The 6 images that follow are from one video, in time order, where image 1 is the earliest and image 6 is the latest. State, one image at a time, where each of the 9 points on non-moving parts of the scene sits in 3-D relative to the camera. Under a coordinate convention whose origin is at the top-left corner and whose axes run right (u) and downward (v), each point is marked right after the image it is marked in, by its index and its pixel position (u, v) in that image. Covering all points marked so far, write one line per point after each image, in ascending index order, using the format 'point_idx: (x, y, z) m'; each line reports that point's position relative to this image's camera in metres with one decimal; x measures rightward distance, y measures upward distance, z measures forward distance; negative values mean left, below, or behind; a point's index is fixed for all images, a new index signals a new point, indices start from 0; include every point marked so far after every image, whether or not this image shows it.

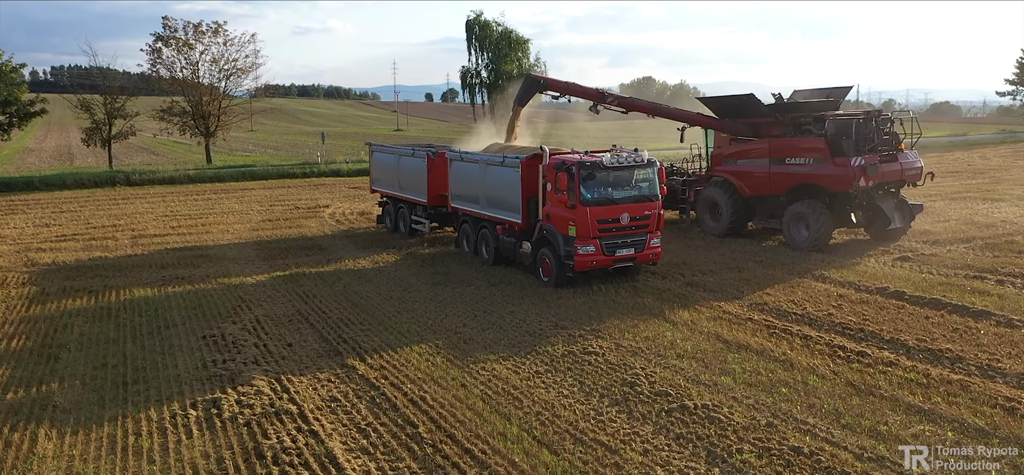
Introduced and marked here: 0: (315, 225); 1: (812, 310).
0: (-3.7, +0.2, +15.0) m
1: (+3.0, -0.7, +8.0) m
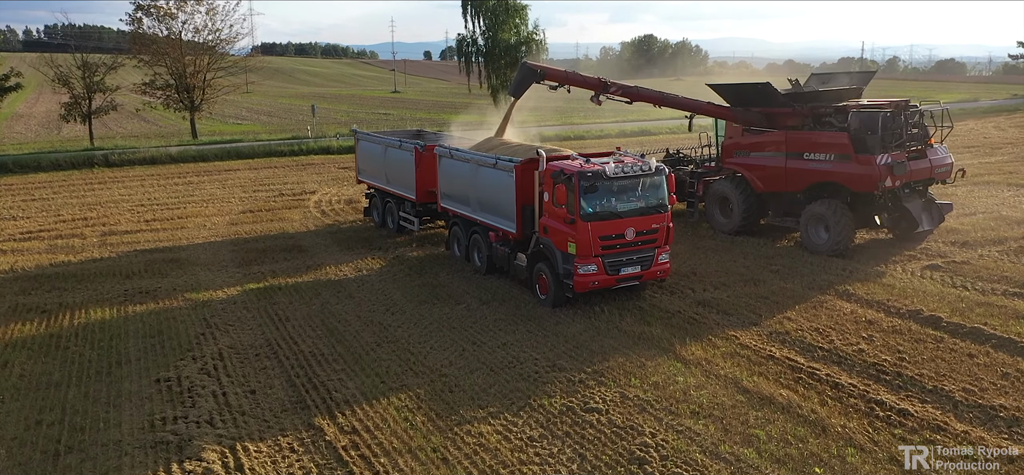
0: (-3.7, +0.3, +14.1) m
1: (+2.9, -0.9, +7.1) m
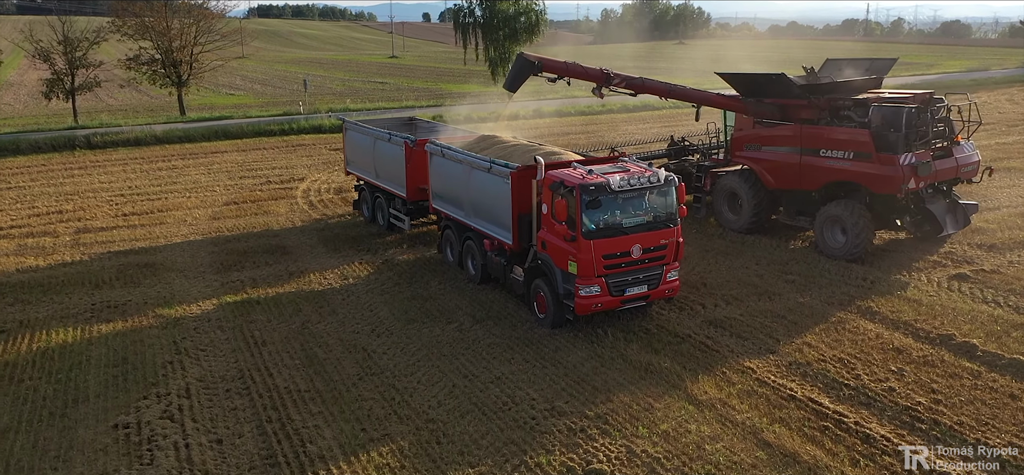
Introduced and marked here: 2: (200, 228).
0: (-3.8, +0.4, +13.4) m
1: (+2.8, -1.1, +6.5) m
2: (-4.8, +0.1, +12.4) m
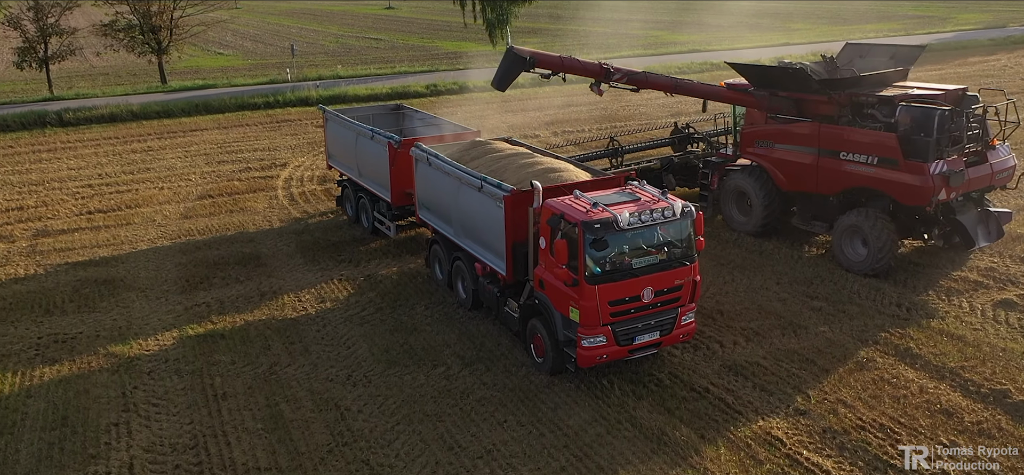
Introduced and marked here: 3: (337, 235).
0: (-3.9, +0.5, +12.4) m
1: (+2.8, -1.5, +5.6) m
2: (-4.8, +0.1, +11.4) m
3: (-2.4, 0.0, +11.0) m
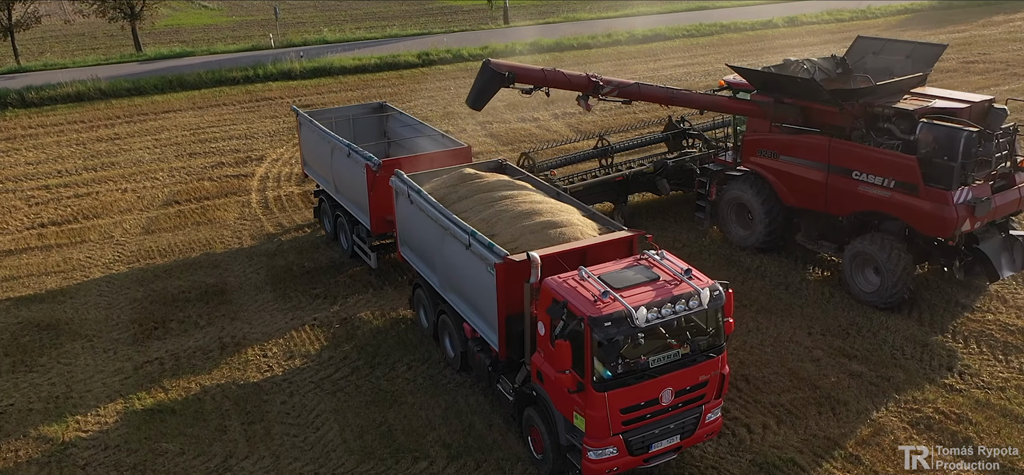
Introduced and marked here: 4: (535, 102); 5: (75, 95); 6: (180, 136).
0: (-3.9, +0.3, +11.3) m
1: (+2.7, -2.2, +4.6) m
2: (-4.9, -0.2, +10.3) m
3: (-2.4, -0.3, +9.8) m
4: (+0.5, +2.9, +17.6) m
5: (-9.5, +3.1, +17.6) m
6: (-6.3, +1.9, +15.3) m
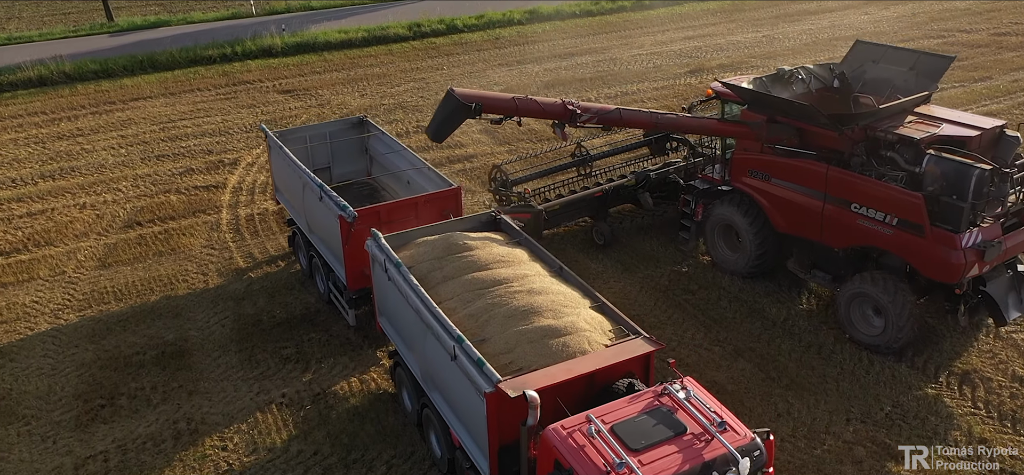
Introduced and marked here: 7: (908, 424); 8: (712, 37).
0: (-3.9, -0.1, +10.2) m
1: (+2.7, -3.0, +3.7) m
2: (-4.9, -0.6, +9.2) m
3: (-2.5, -0.7, +8.8) m
4: (+0.4, +3.1, +16.3) m
5: (-9.6, +3.2, +16.3) m
6: (-6.3, +1.8, +14.1) m
7: (+3.4, -1.6, +6.7) m
8: (+4.9, +4.9, +19.8) m
